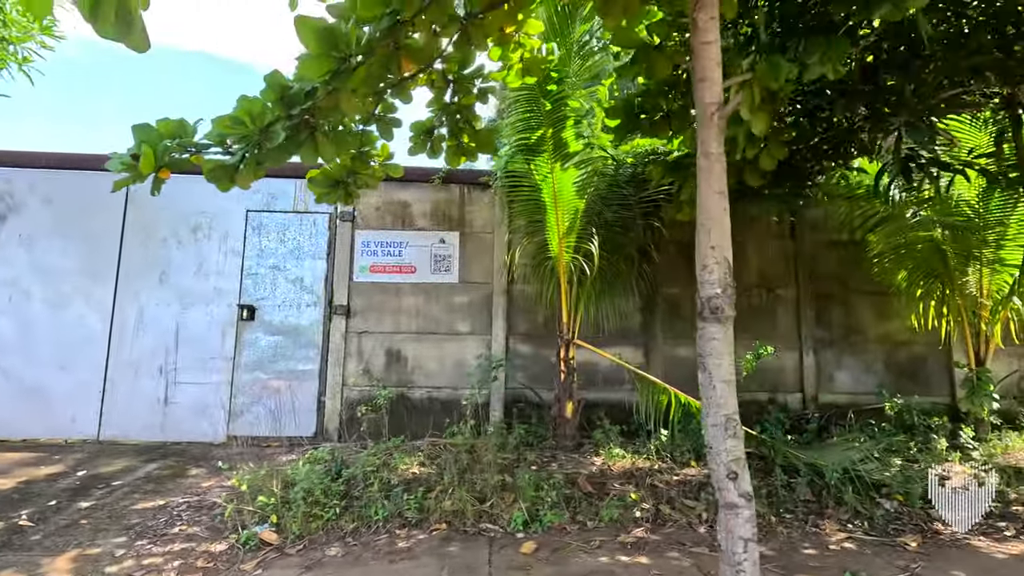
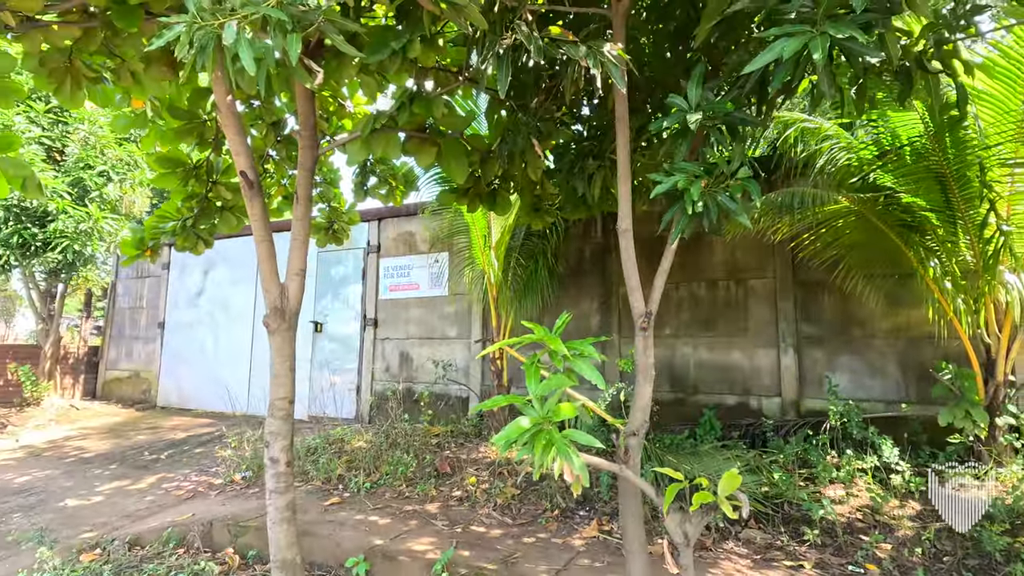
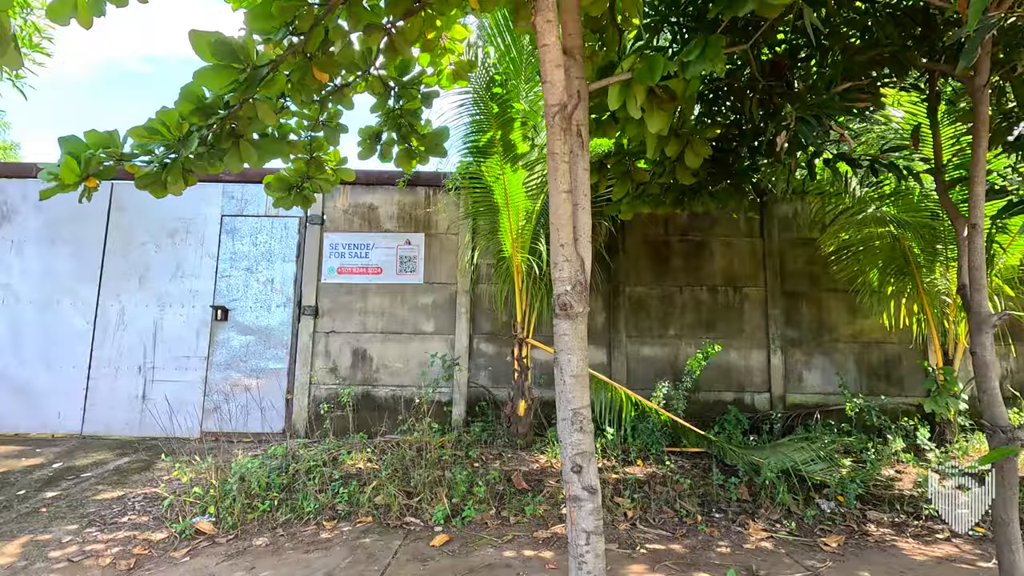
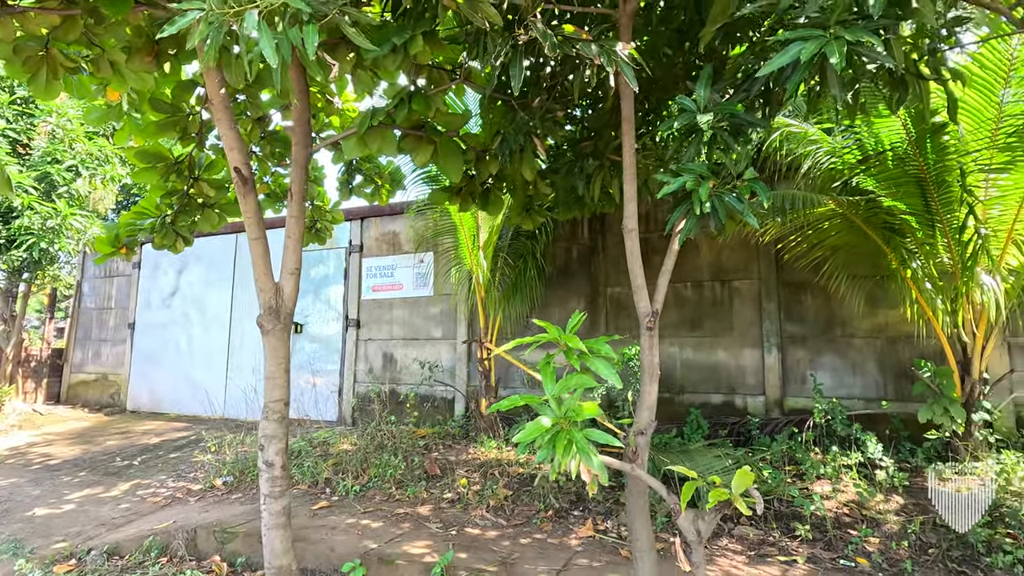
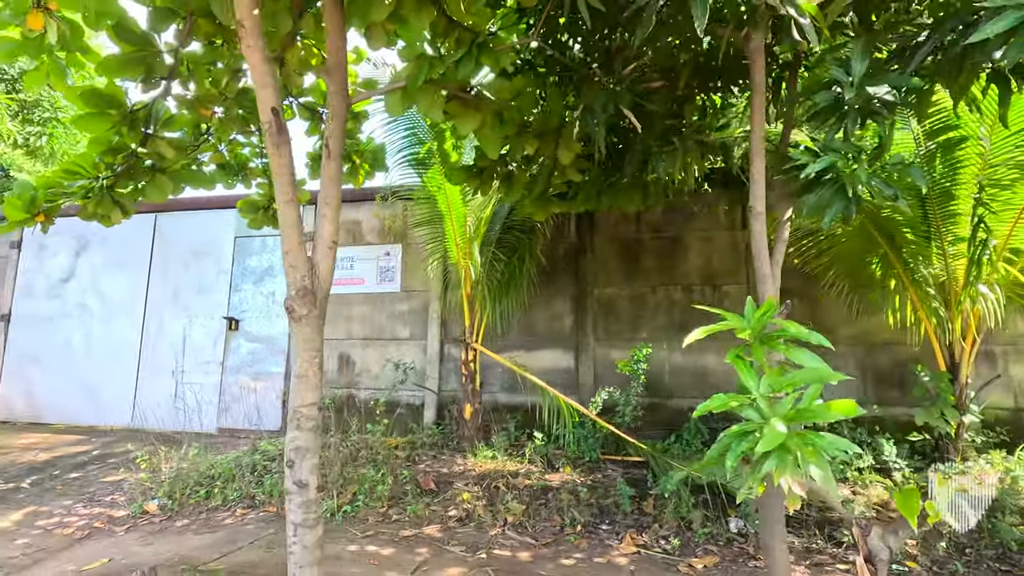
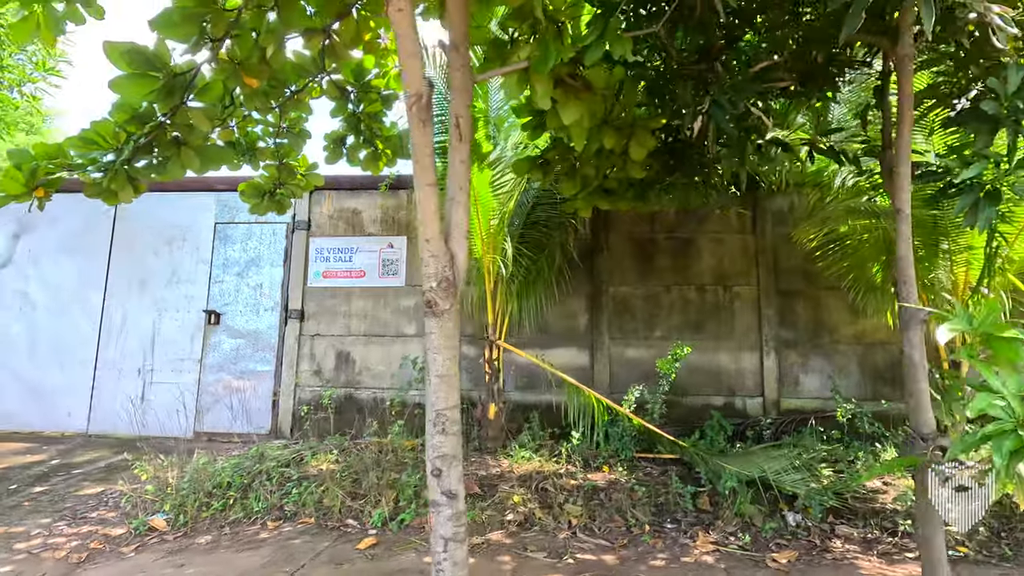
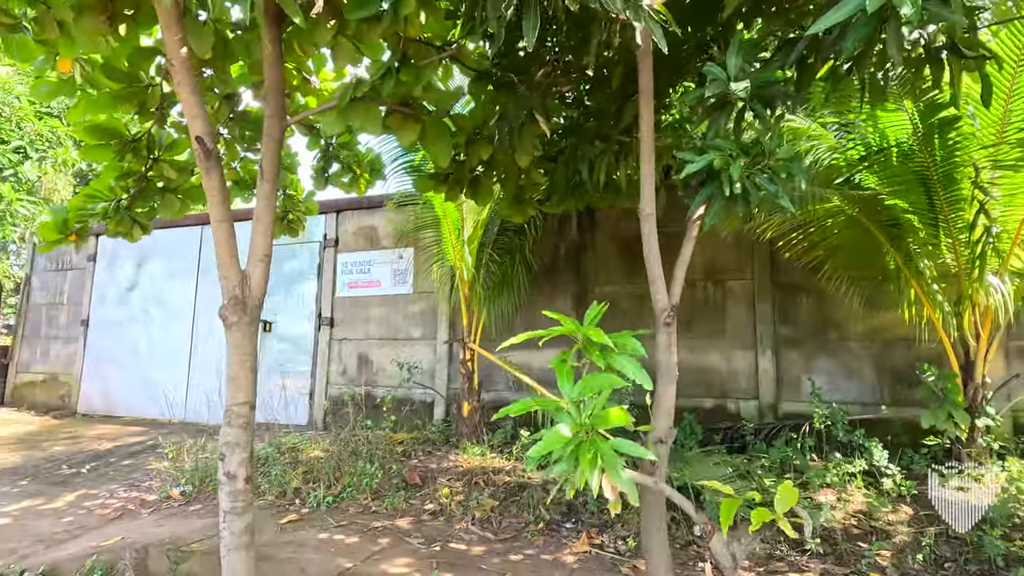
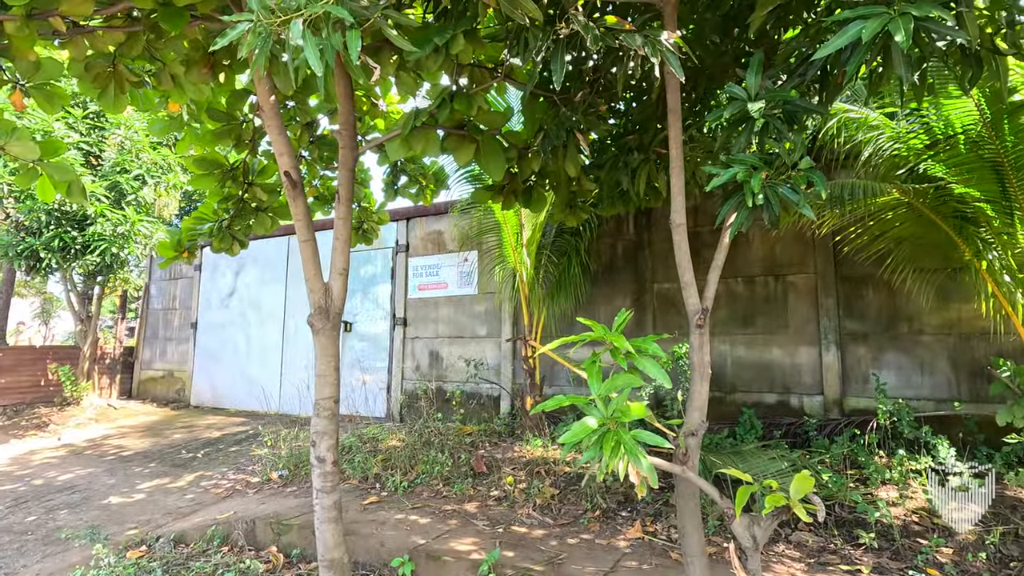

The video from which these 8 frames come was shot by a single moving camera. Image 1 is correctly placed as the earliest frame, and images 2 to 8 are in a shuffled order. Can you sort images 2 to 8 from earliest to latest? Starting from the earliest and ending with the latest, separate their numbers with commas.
3, 6, 5, 7, 2, 8, 4
